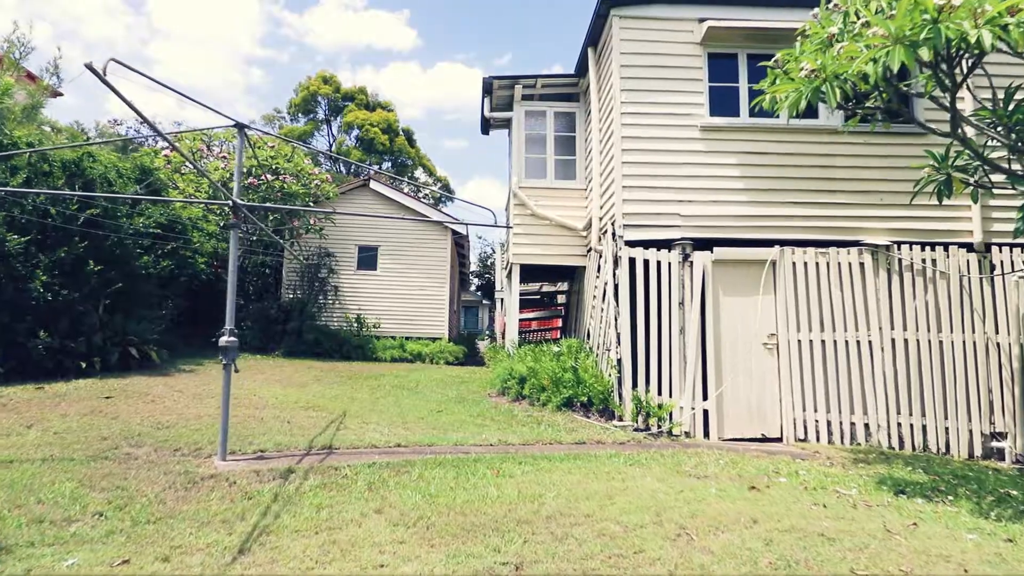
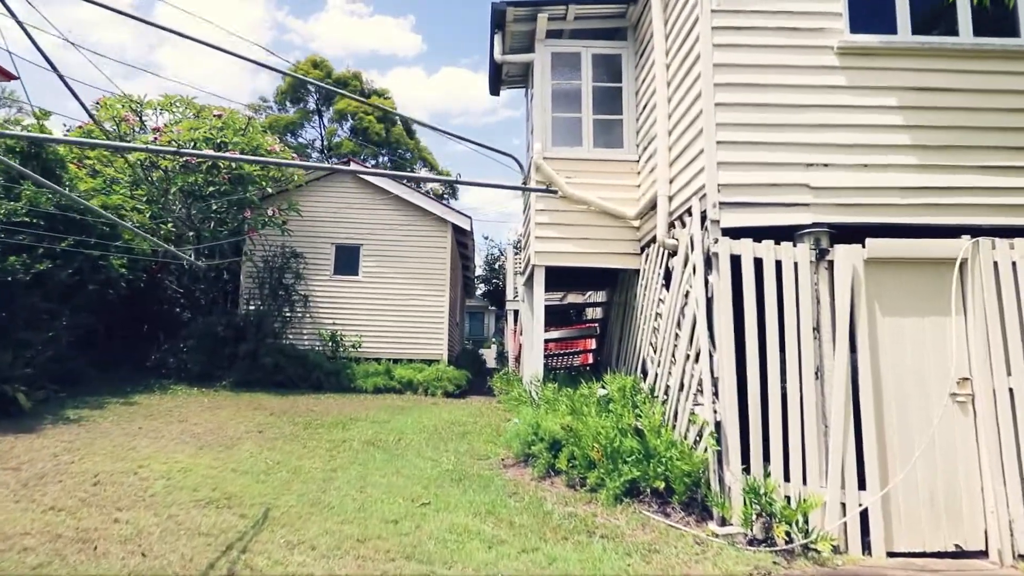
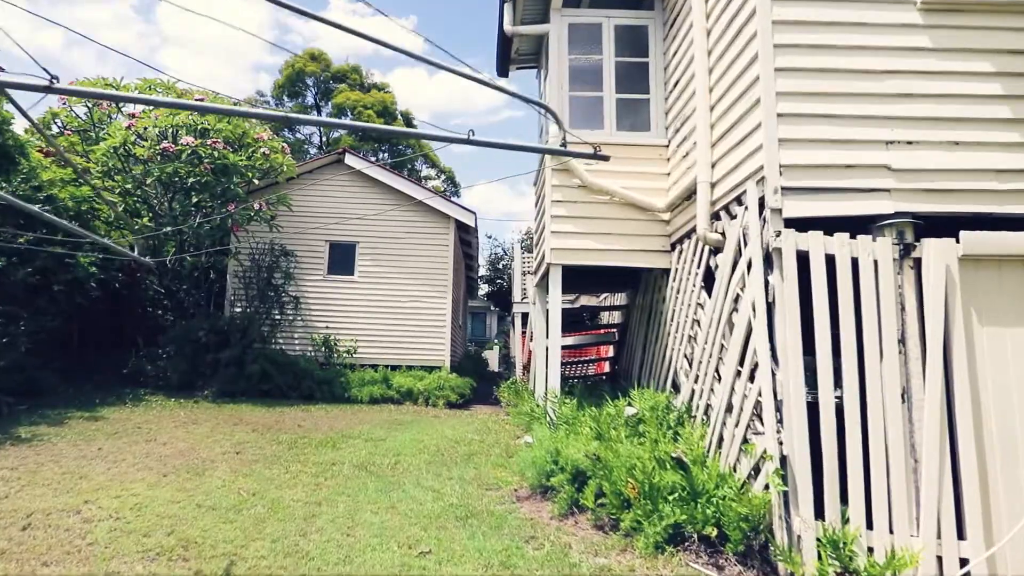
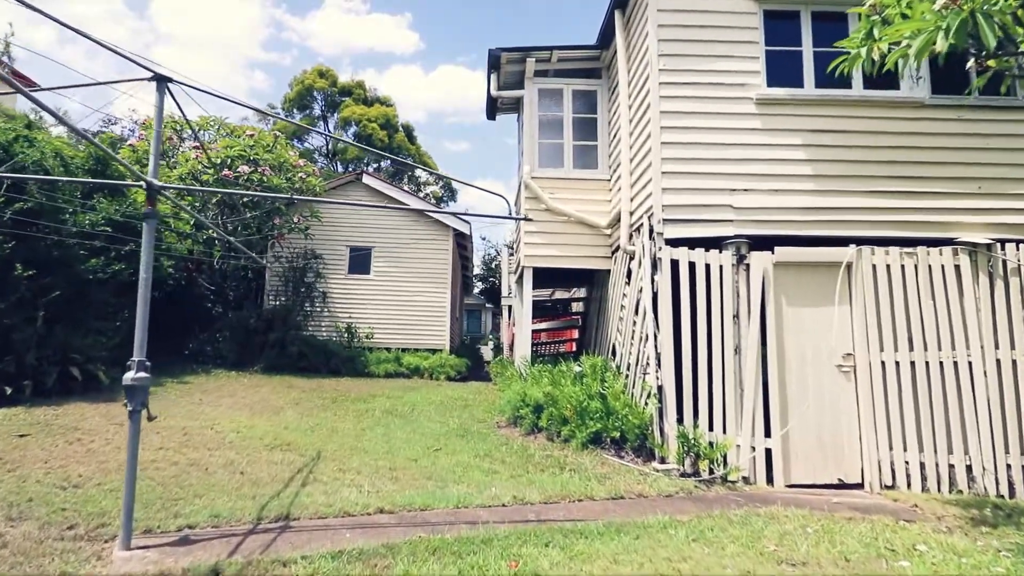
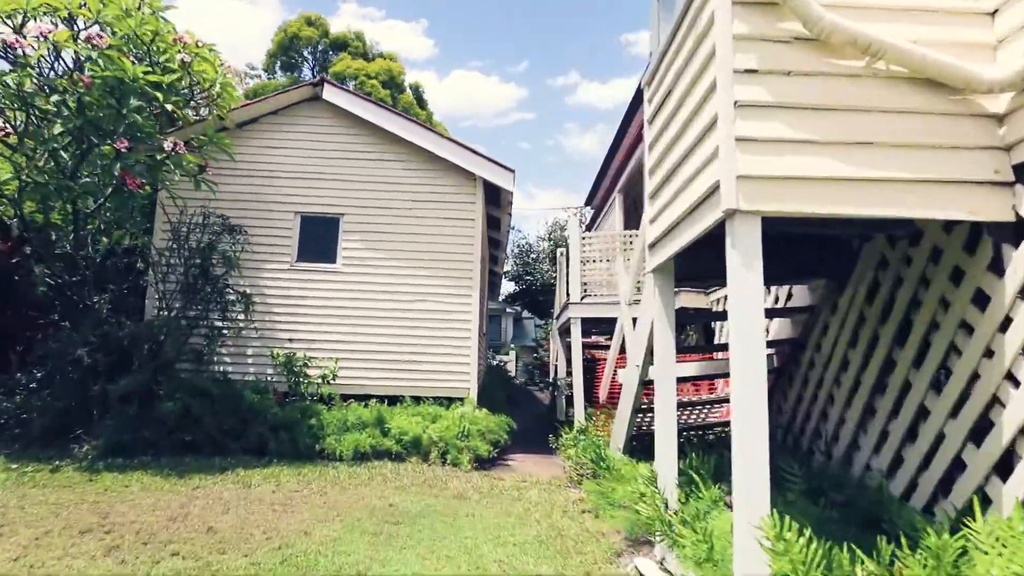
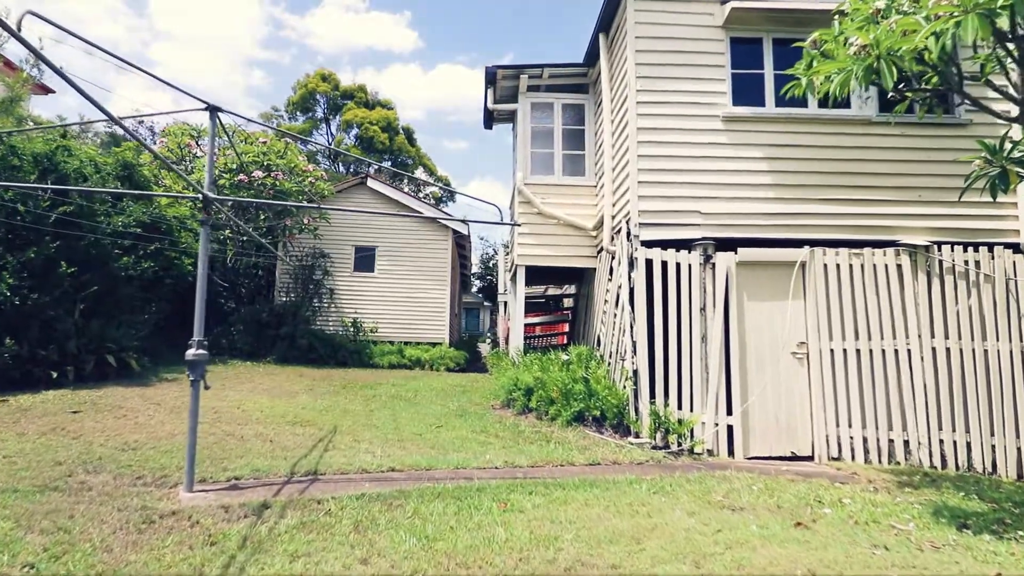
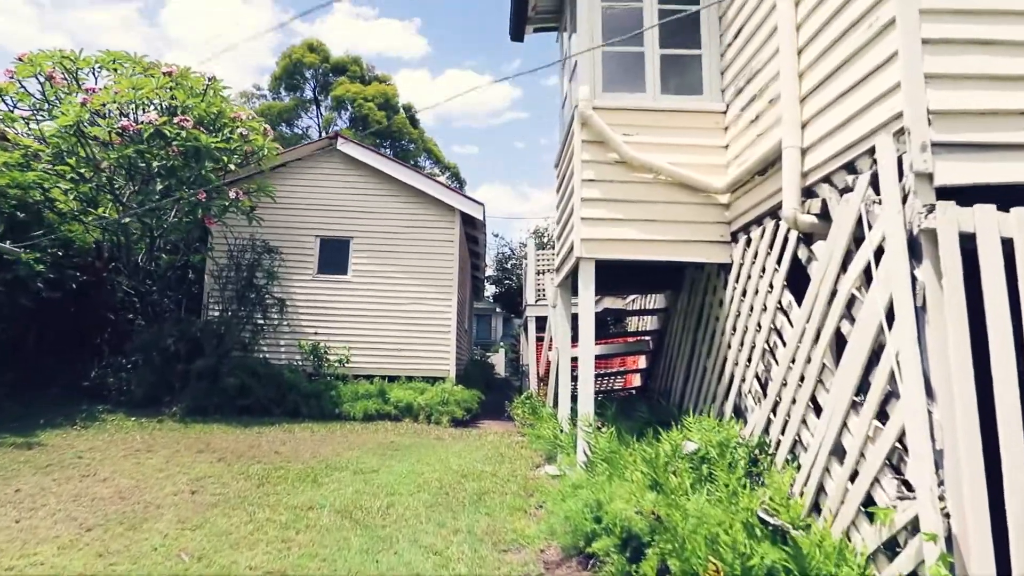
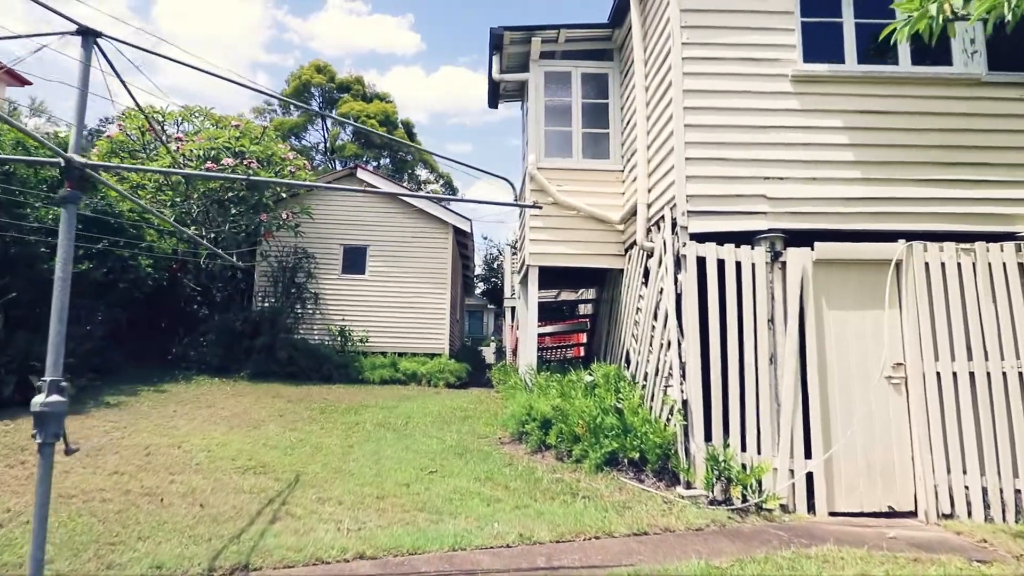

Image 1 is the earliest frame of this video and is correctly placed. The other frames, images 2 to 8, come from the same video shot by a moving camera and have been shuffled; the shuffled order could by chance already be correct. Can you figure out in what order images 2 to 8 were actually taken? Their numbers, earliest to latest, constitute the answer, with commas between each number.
6, 4, 8, 2, 3, 7, 5
